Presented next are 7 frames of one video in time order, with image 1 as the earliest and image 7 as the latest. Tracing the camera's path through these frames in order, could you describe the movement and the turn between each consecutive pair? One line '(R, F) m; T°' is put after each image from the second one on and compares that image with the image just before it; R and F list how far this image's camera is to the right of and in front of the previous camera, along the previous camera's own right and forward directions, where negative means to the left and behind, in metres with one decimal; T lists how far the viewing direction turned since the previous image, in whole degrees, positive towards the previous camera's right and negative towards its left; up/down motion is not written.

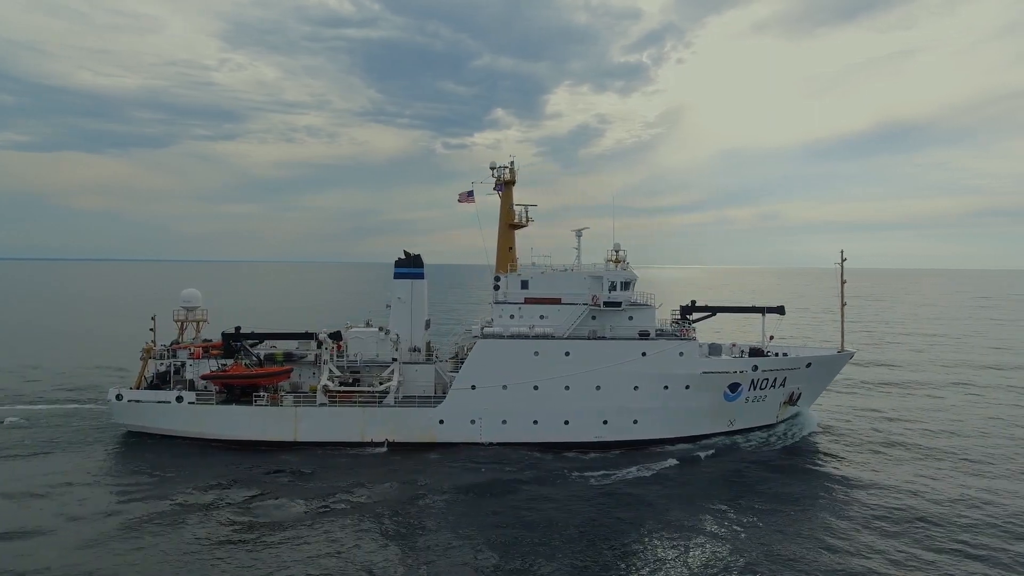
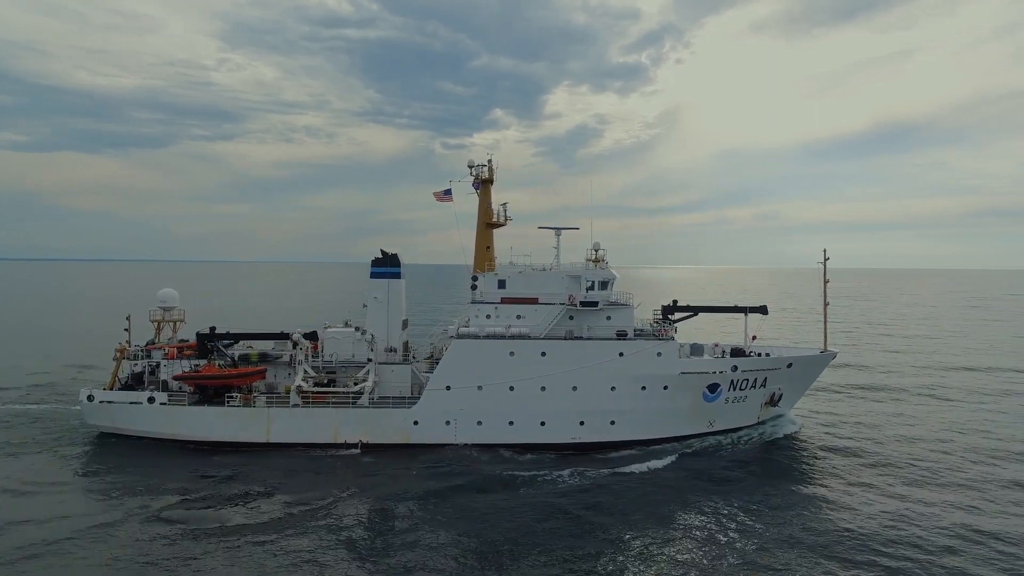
(+0.9, +0.3) m; 0°
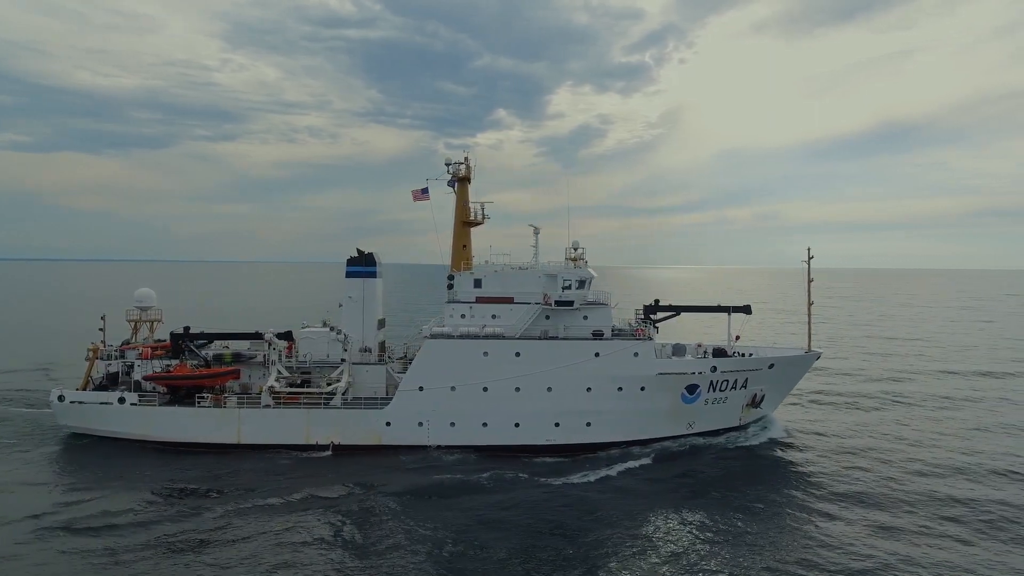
(+0.9, +0.3) m; 0°
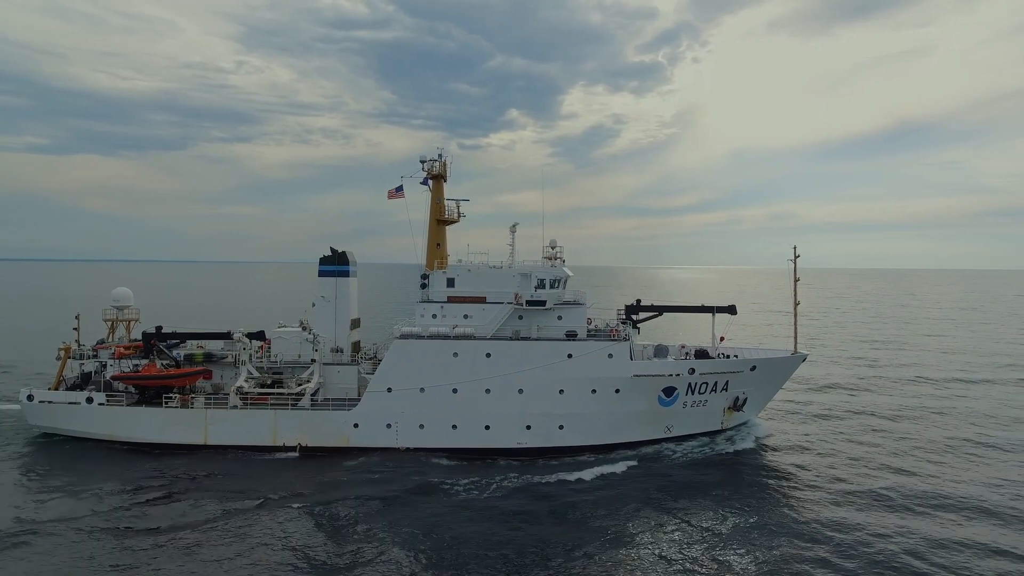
(+1.2, +0.4) m; -1°
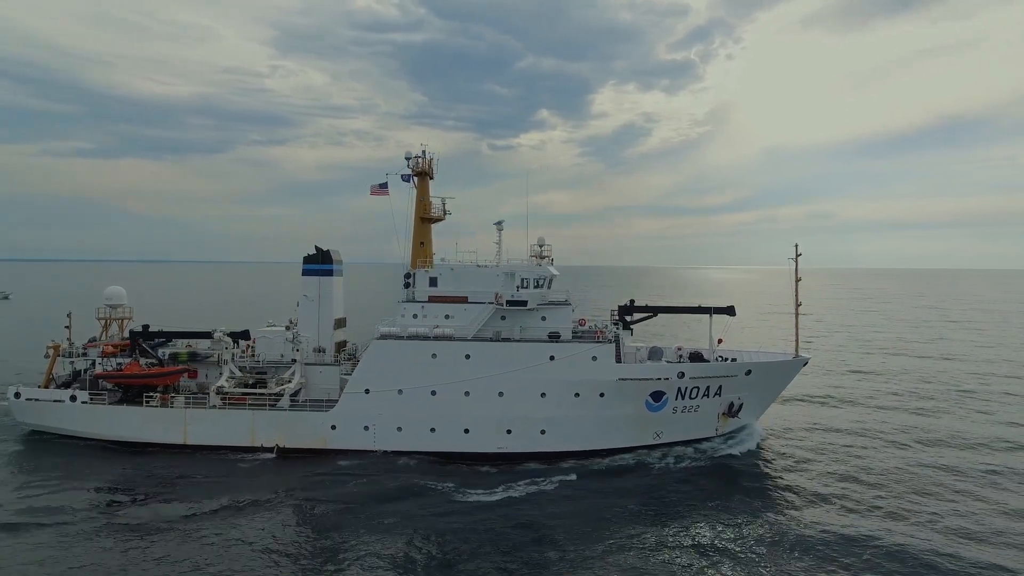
(+1.3, +0.6) m; -2°
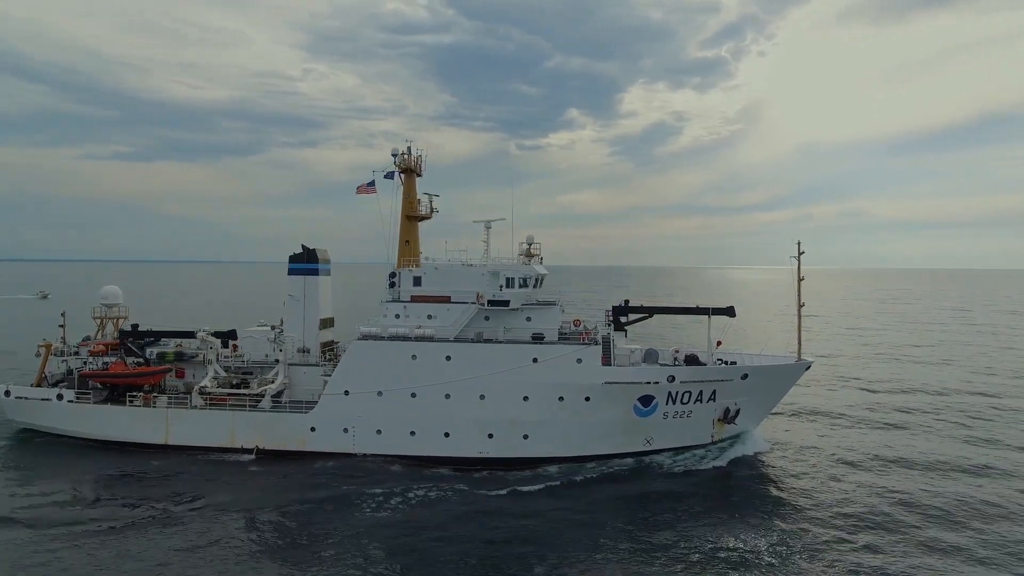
(+1.2, +0.6) m; -2°
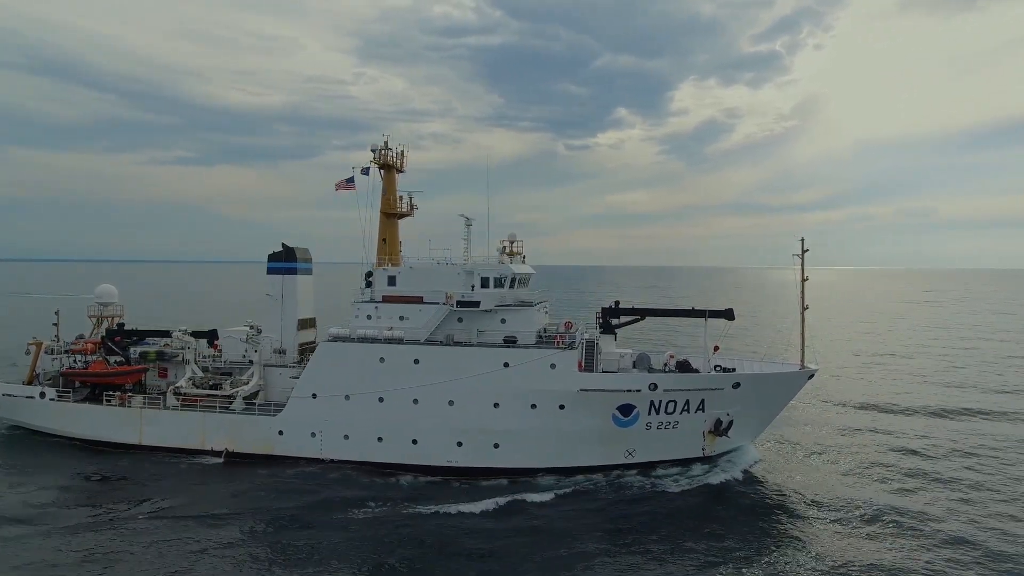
(+1.8, +0.9) m; -3°
